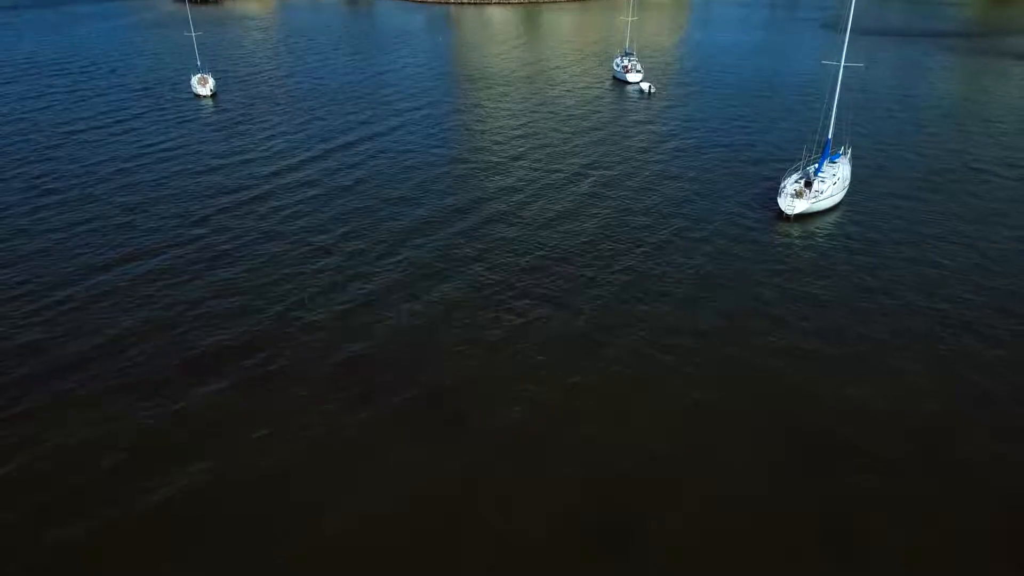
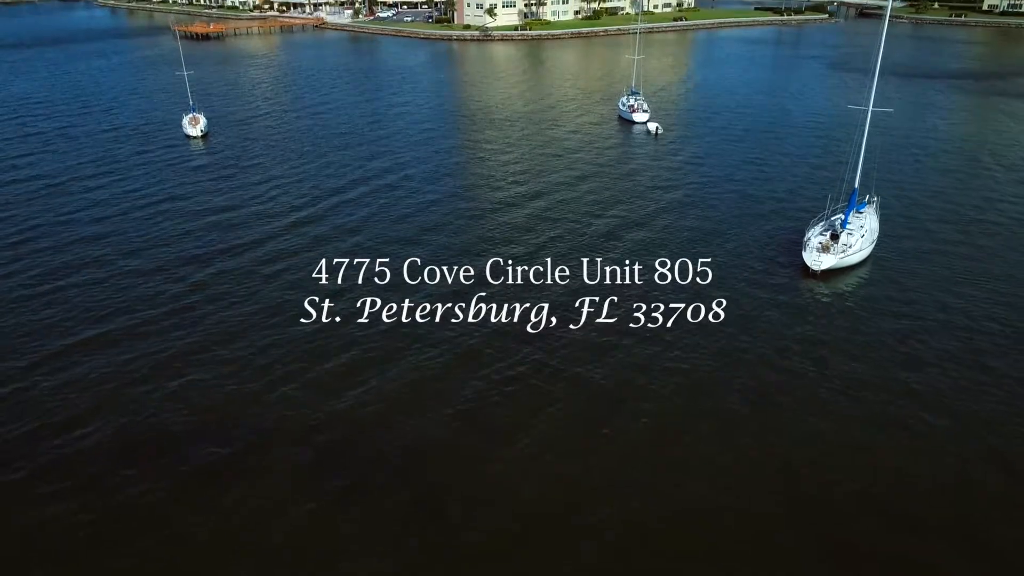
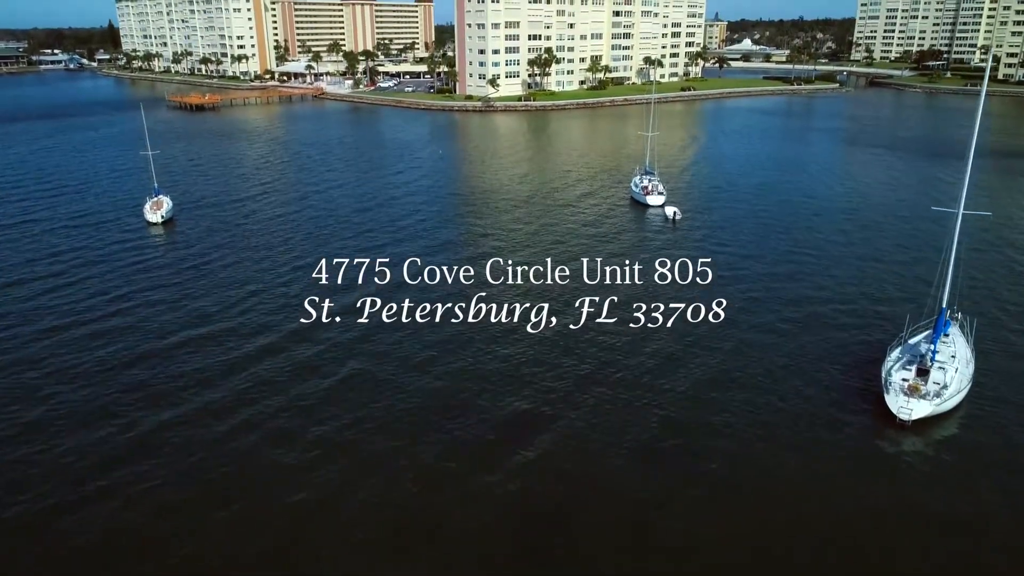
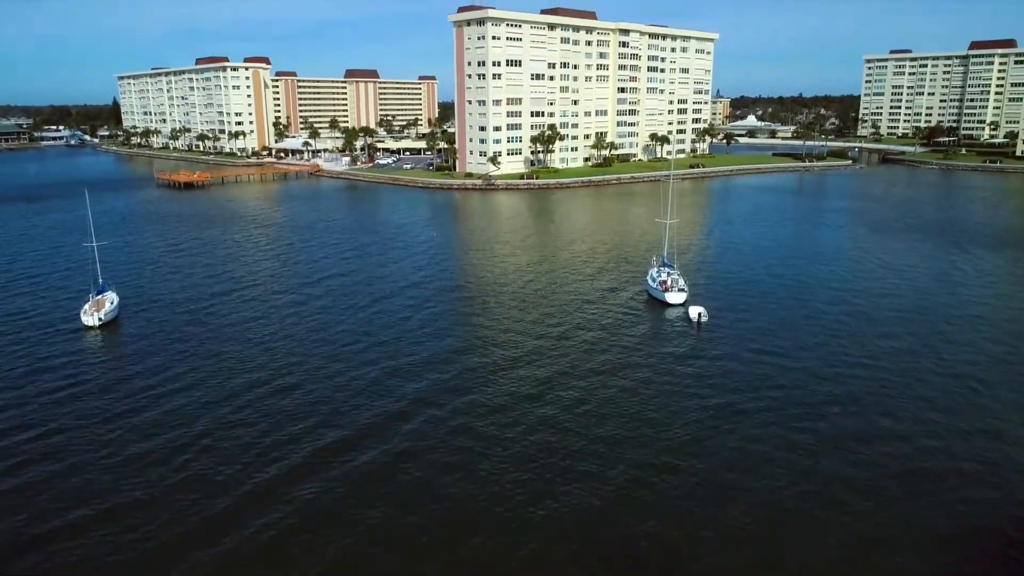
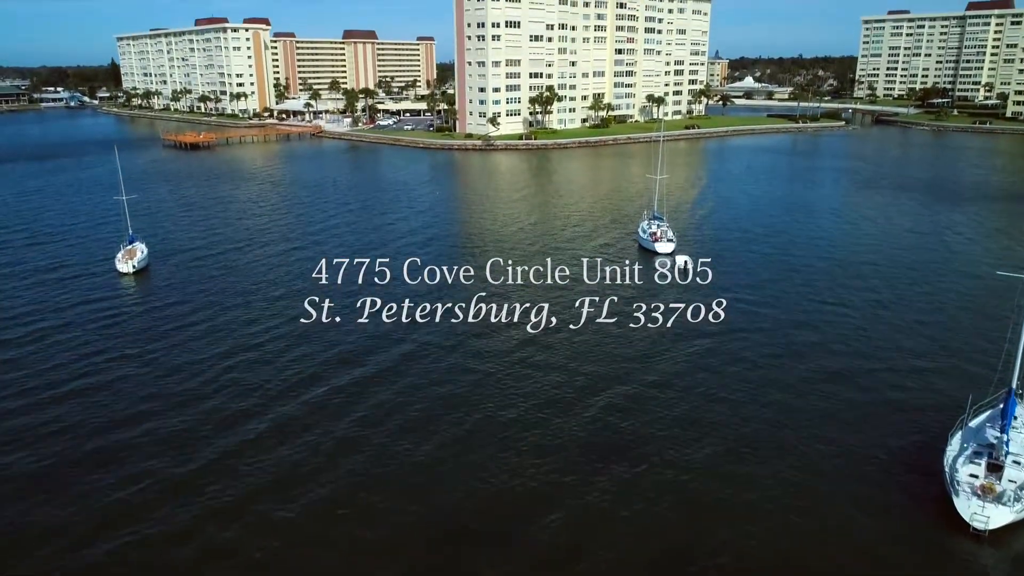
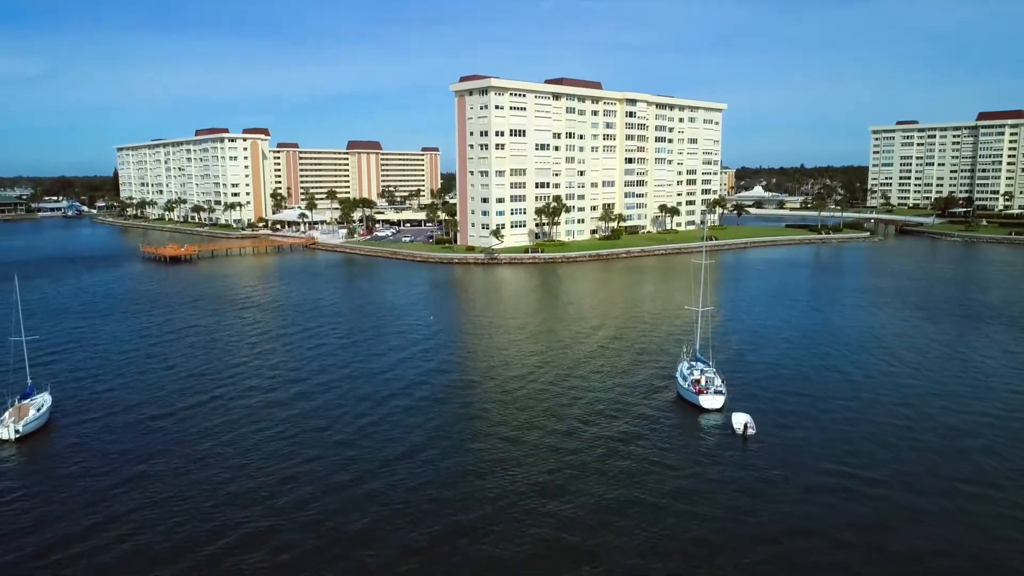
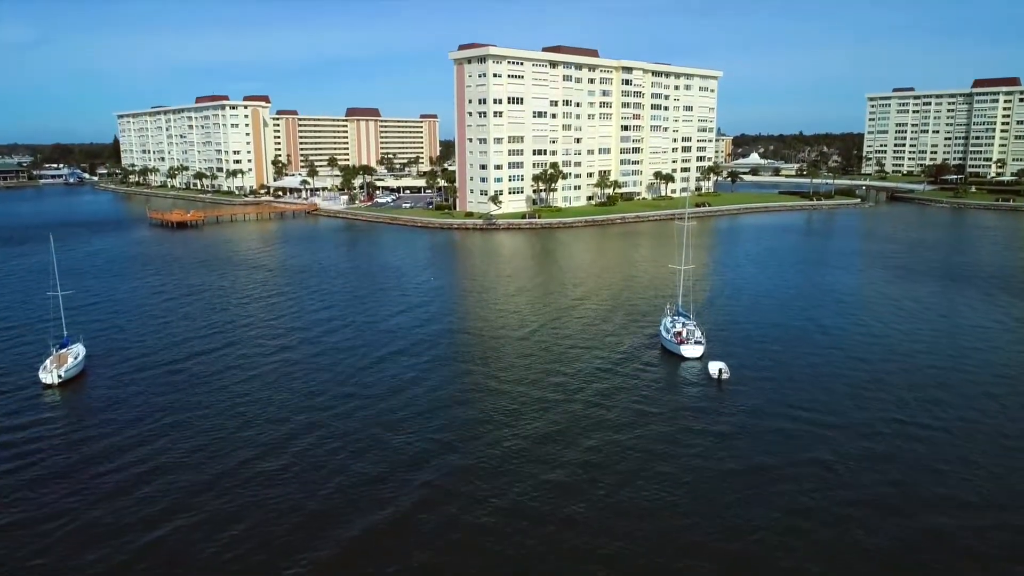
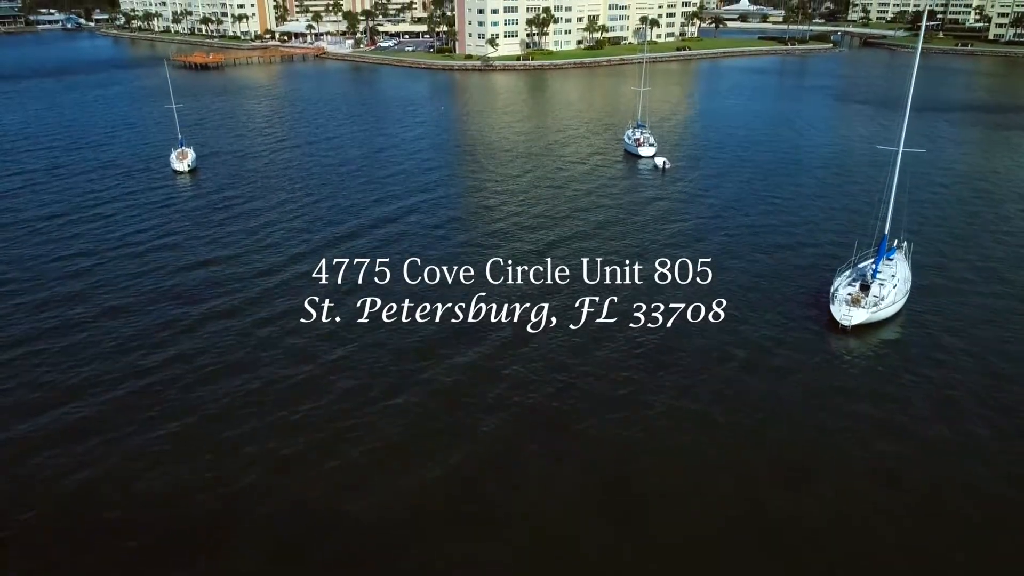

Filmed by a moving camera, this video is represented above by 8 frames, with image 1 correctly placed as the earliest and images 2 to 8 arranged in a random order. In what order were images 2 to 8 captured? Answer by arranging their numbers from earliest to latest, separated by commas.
2, 8, 3, 5, 4, 7, 6
